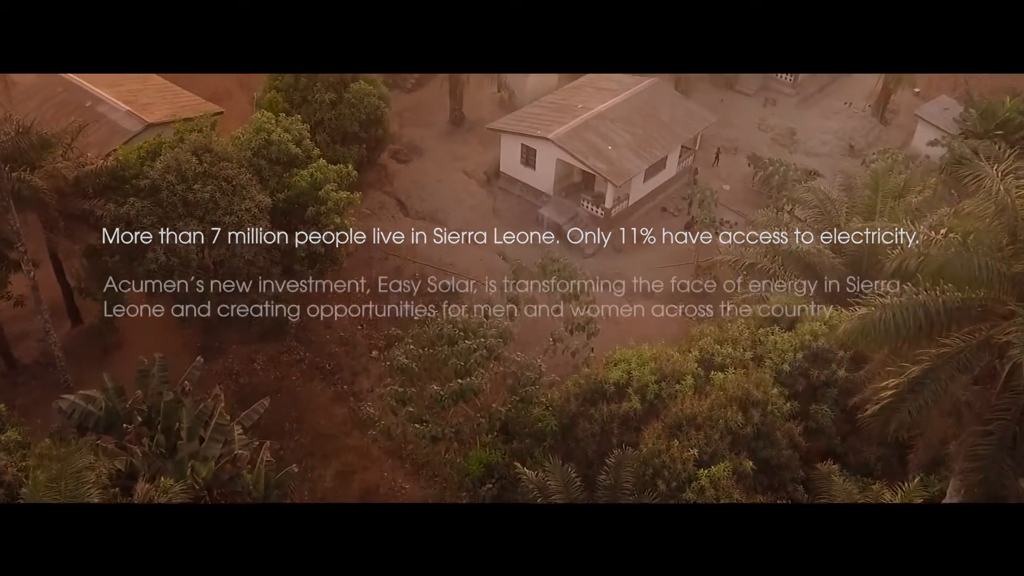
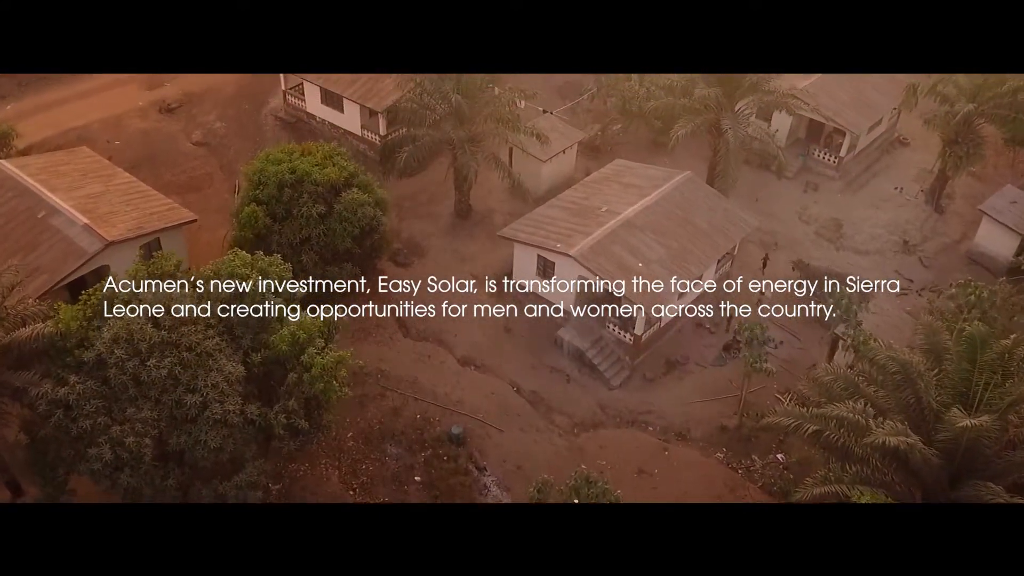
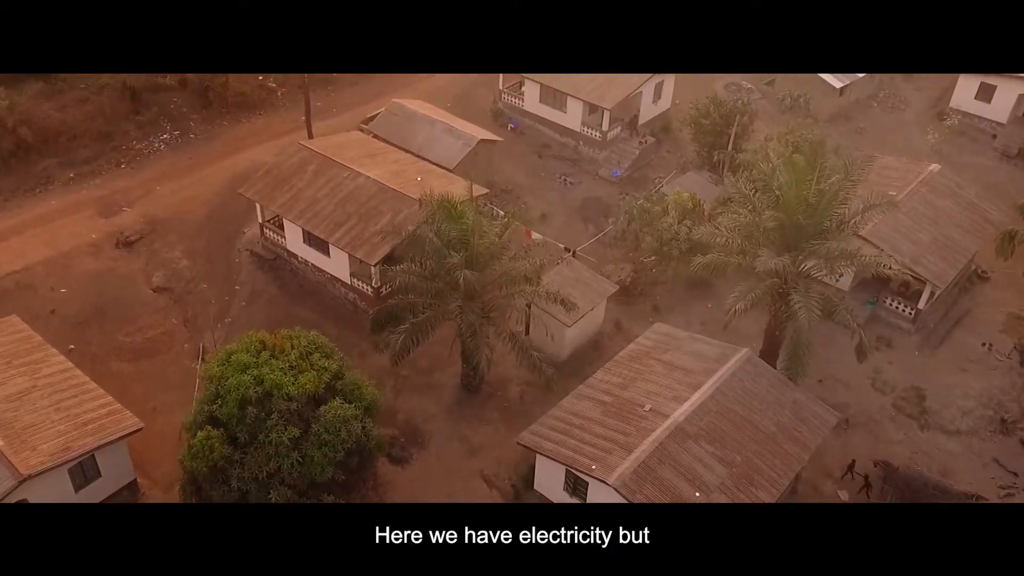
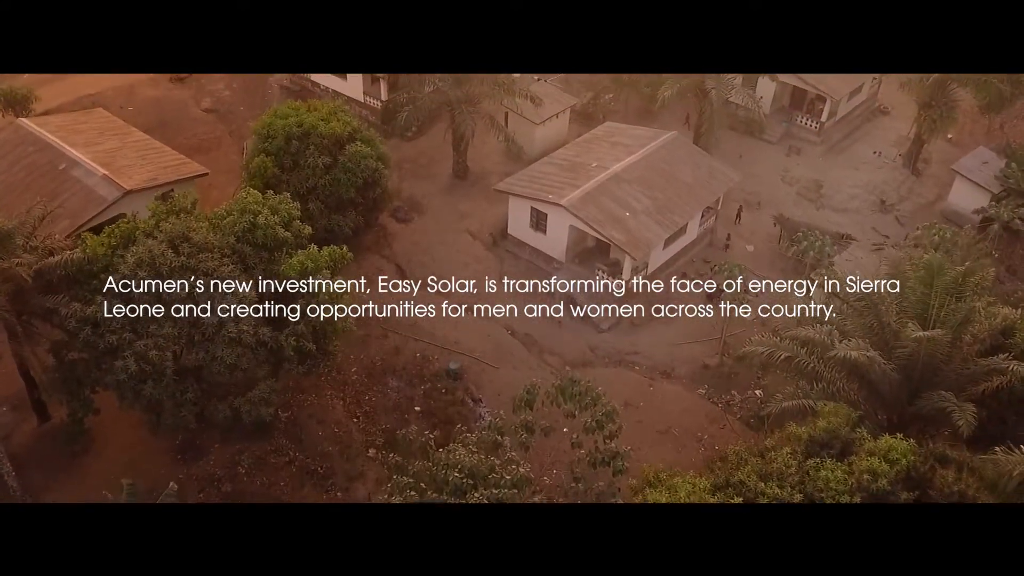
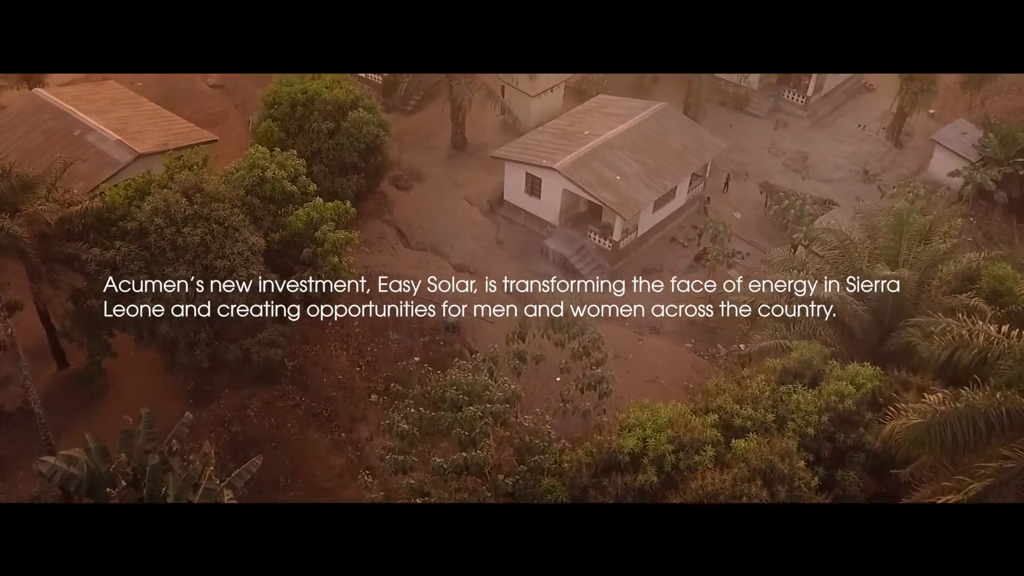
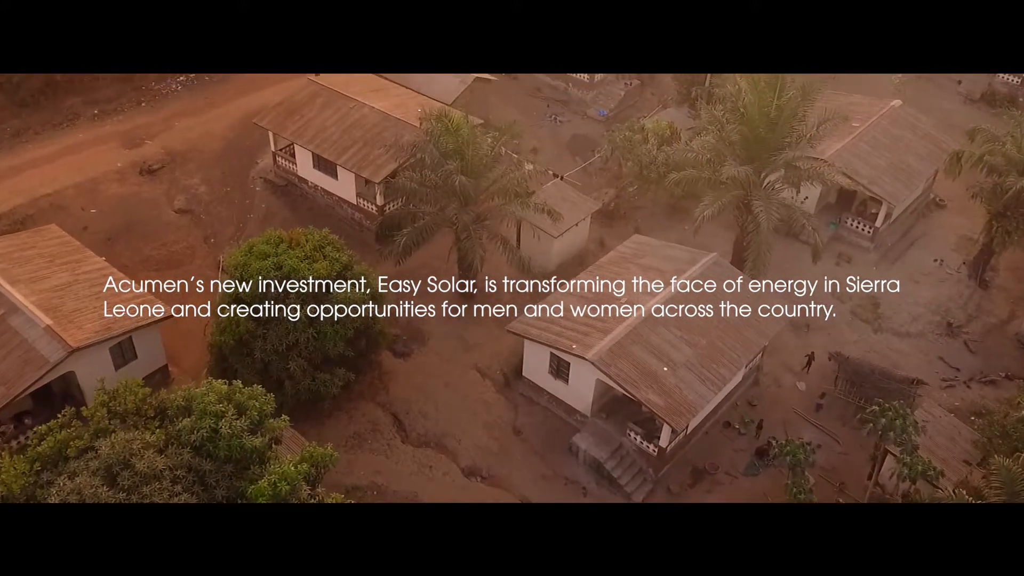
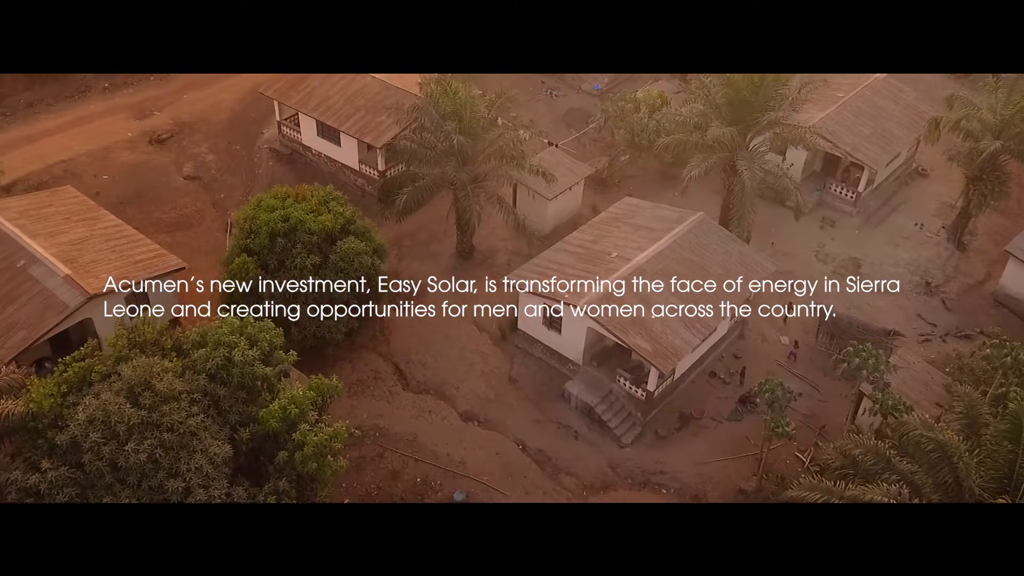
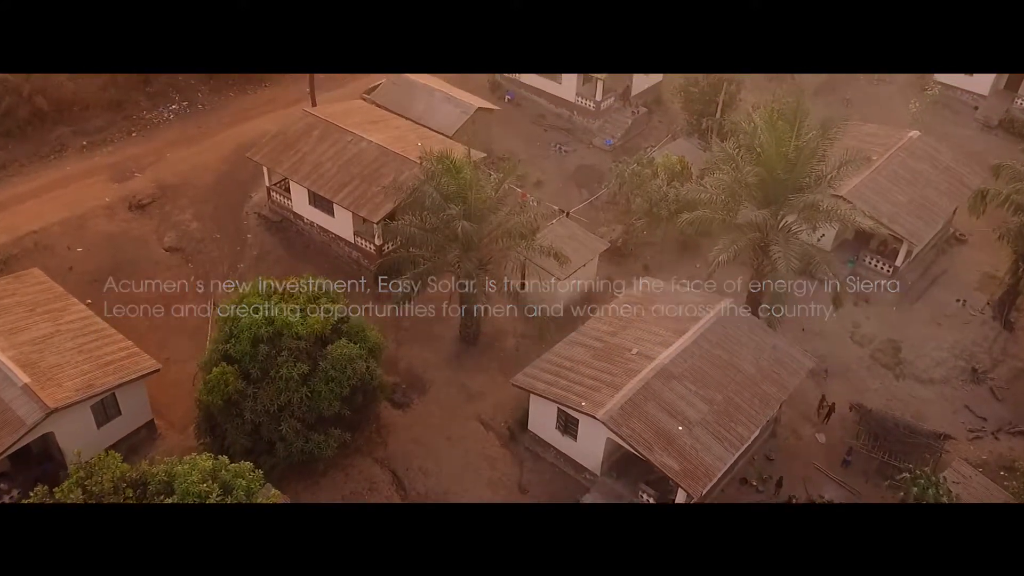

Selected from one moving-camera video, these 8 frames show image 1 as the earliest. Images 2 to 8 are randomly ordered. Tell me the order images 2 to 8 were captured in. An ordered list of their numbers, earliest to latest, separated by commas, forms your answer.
5, 4, 2, 7, 6, 8, 3
